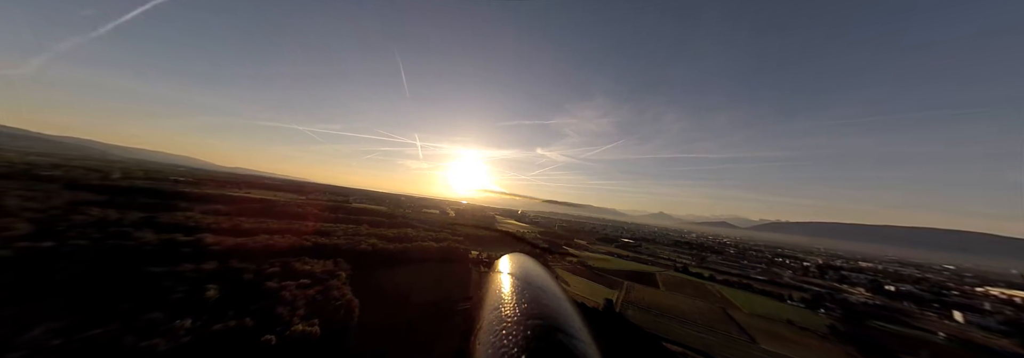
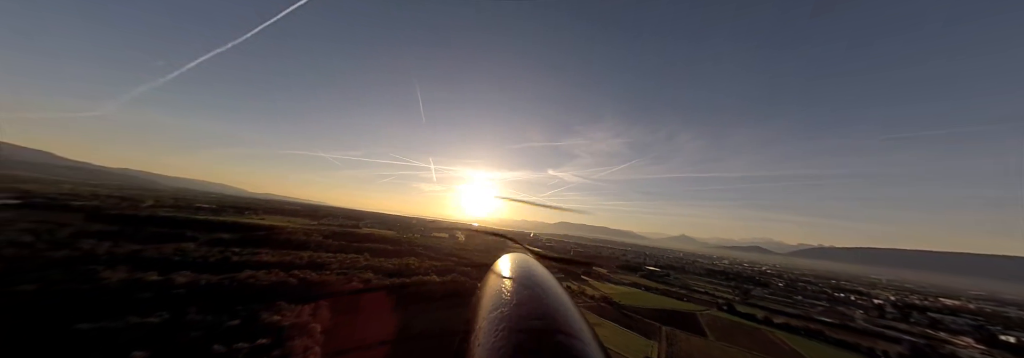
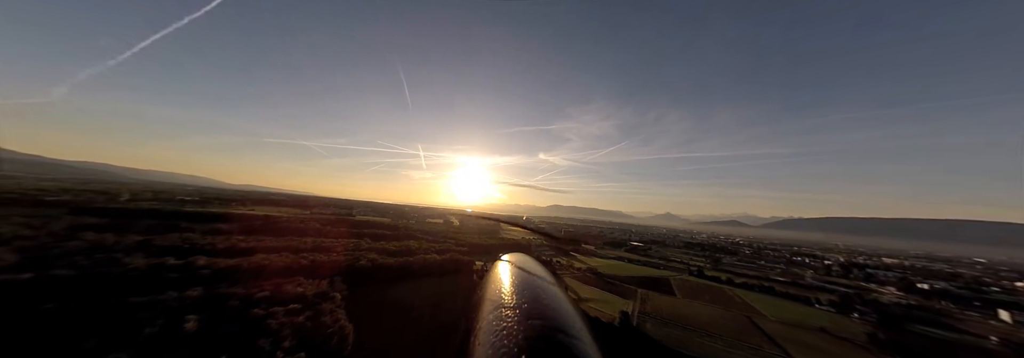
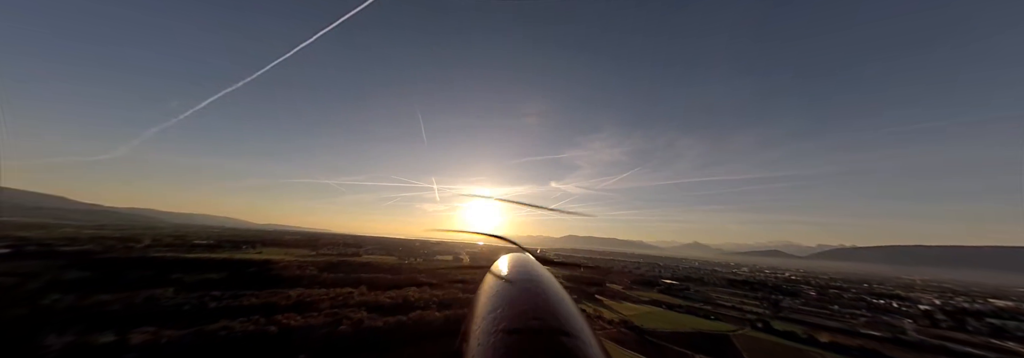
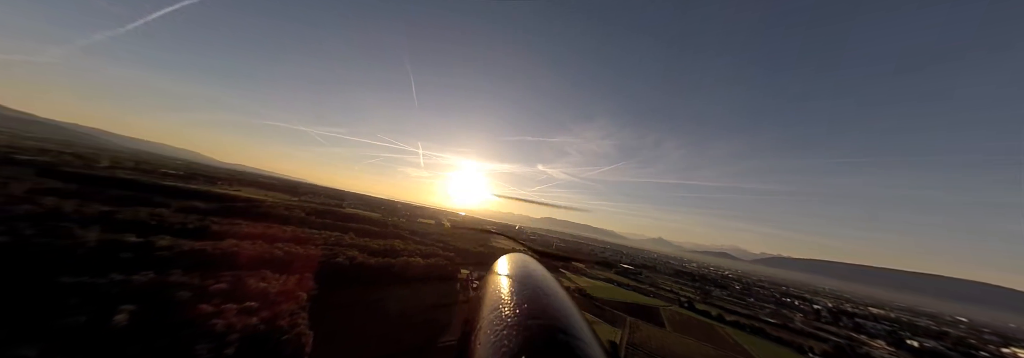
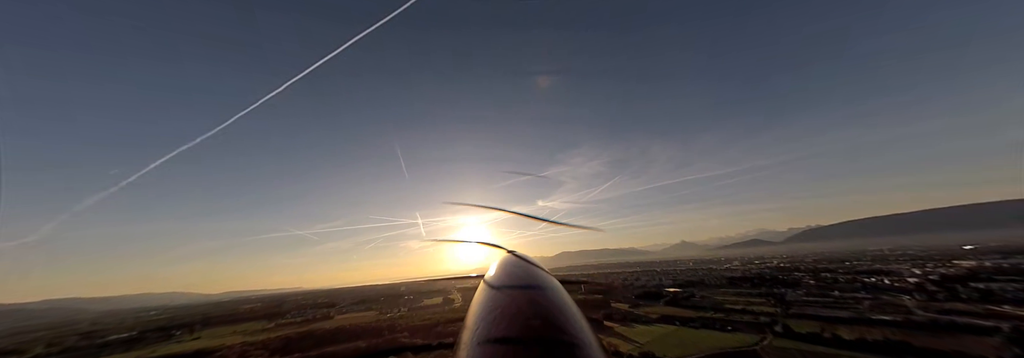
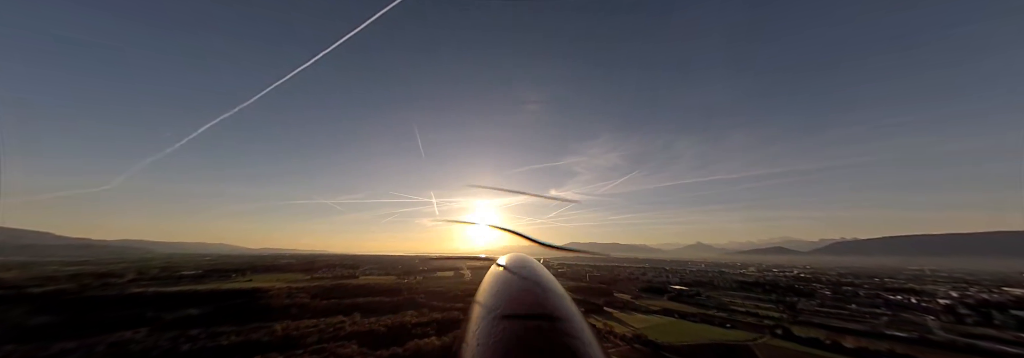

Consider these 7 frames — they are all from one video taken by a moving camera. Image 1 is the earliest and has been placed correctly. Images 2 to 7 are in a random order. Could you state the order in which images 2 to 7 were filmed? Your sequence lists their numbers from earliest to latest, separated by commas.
3, 5, 2, 4, 7, 6
